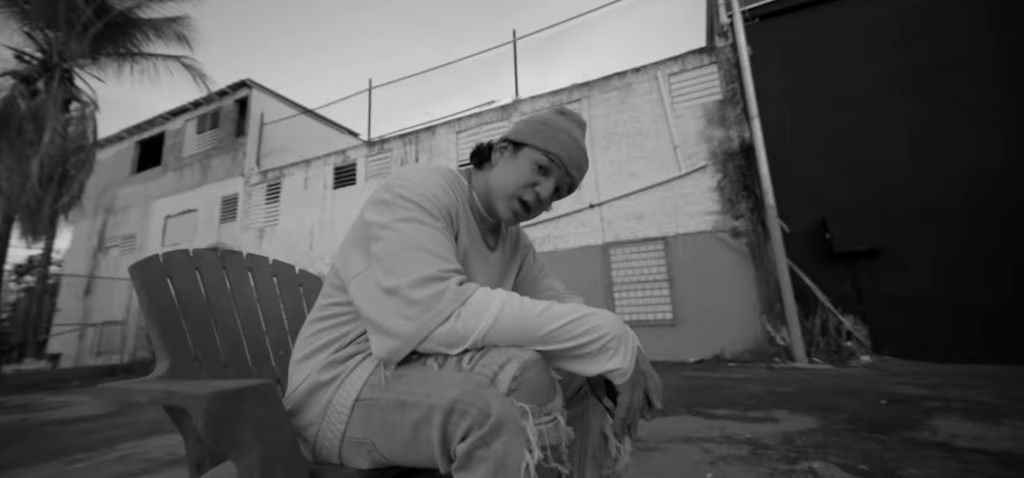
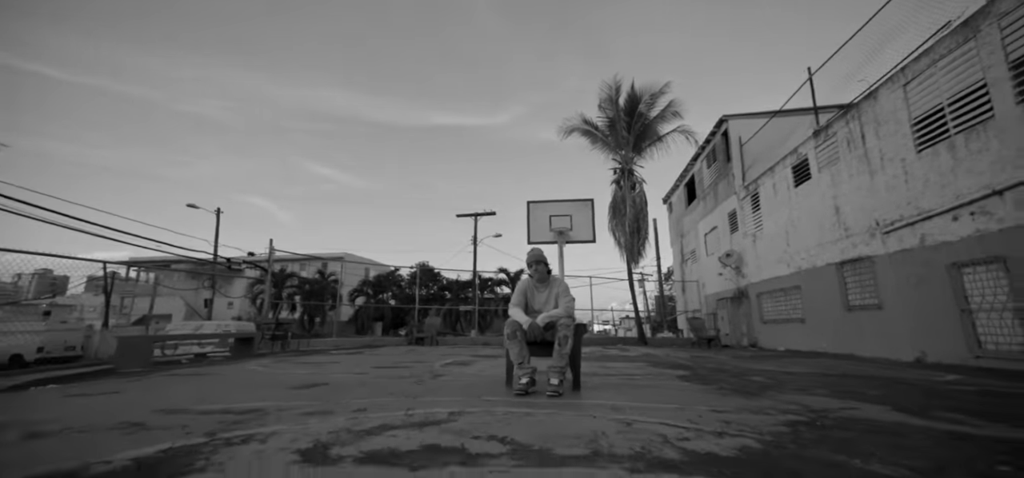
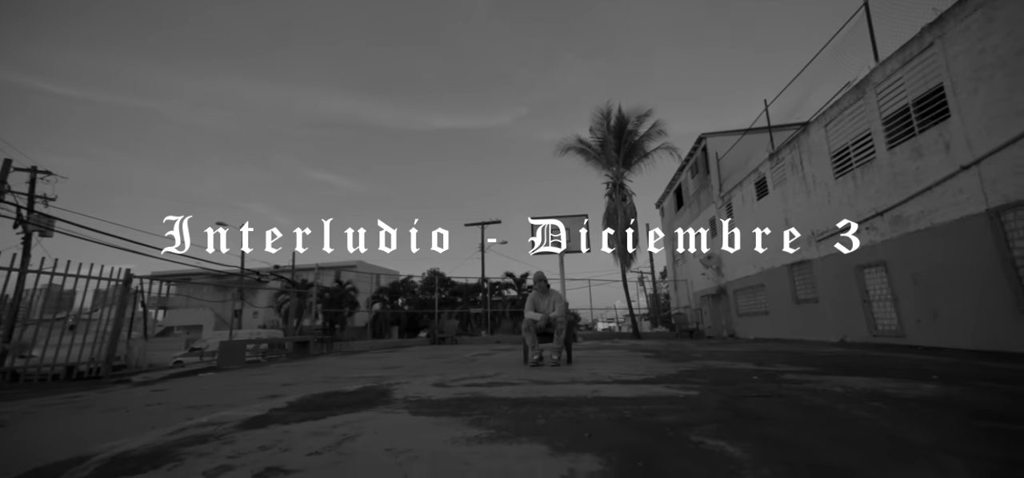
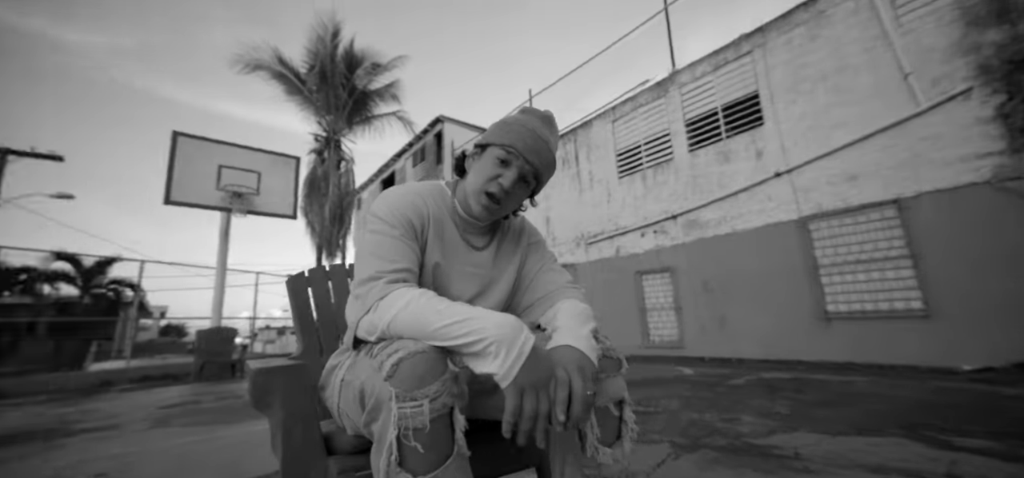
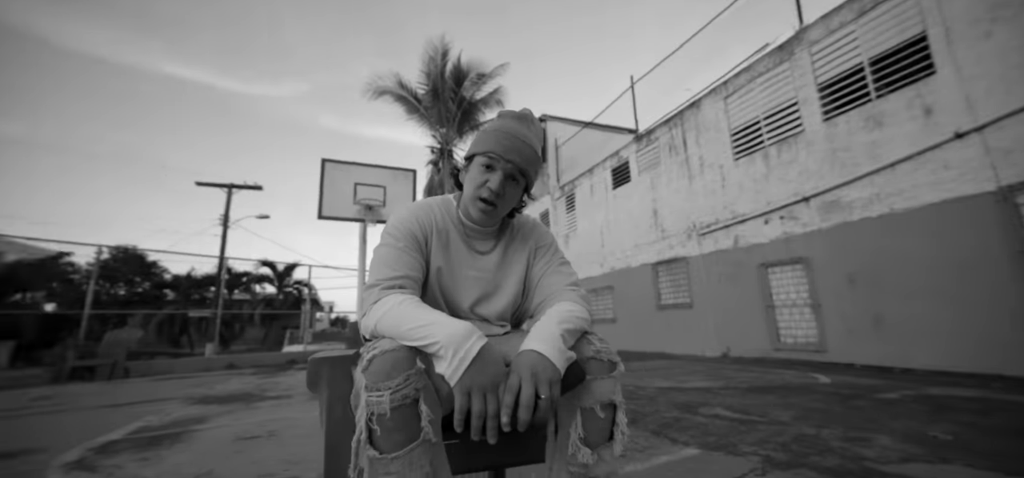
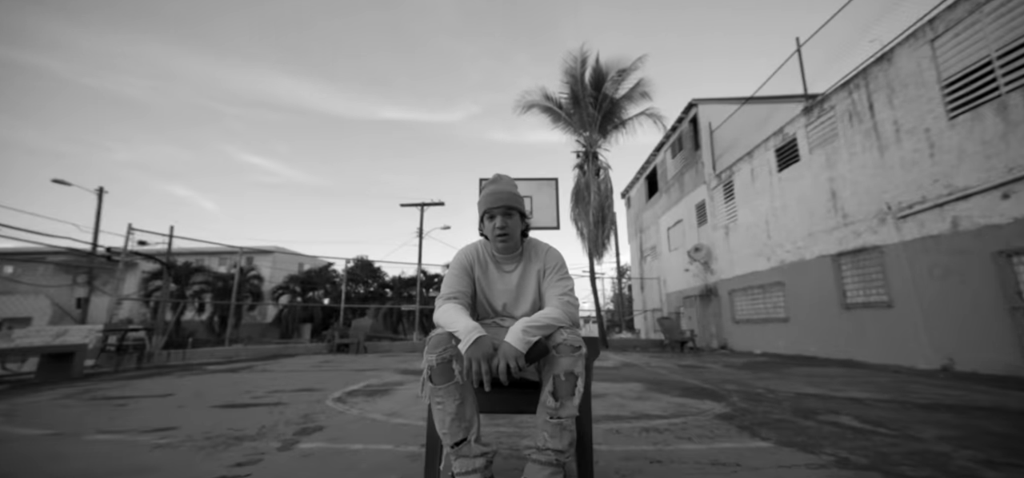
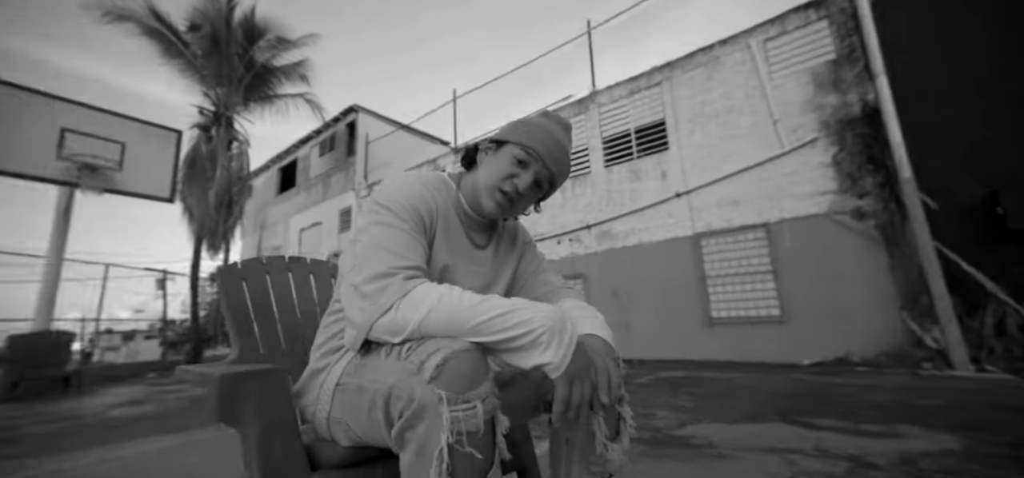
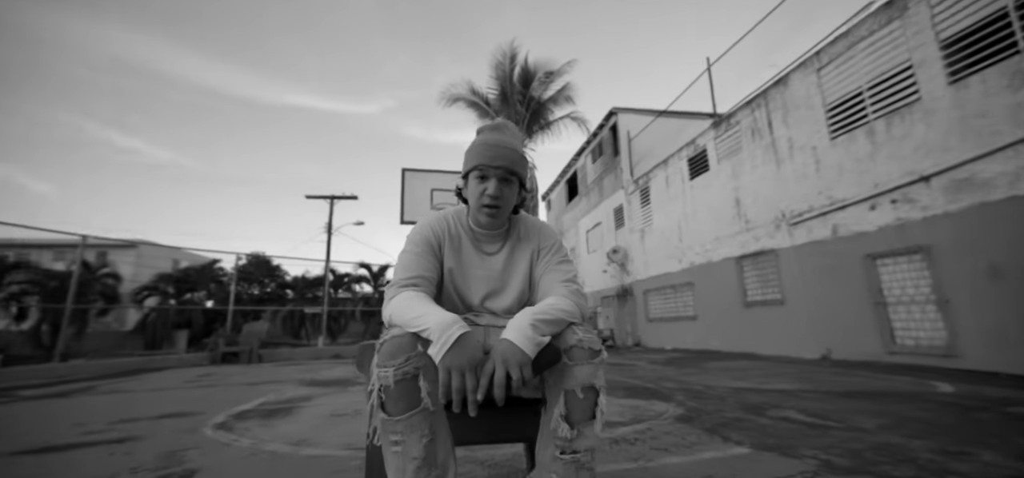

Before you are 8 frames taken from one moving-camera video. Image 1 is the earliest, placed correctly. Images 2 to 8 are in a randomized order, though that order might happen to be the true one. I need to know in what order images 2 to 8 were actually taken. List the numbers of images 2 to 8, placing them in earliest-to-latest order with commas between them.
7, 4, 5, 8, 6, 2, 3
